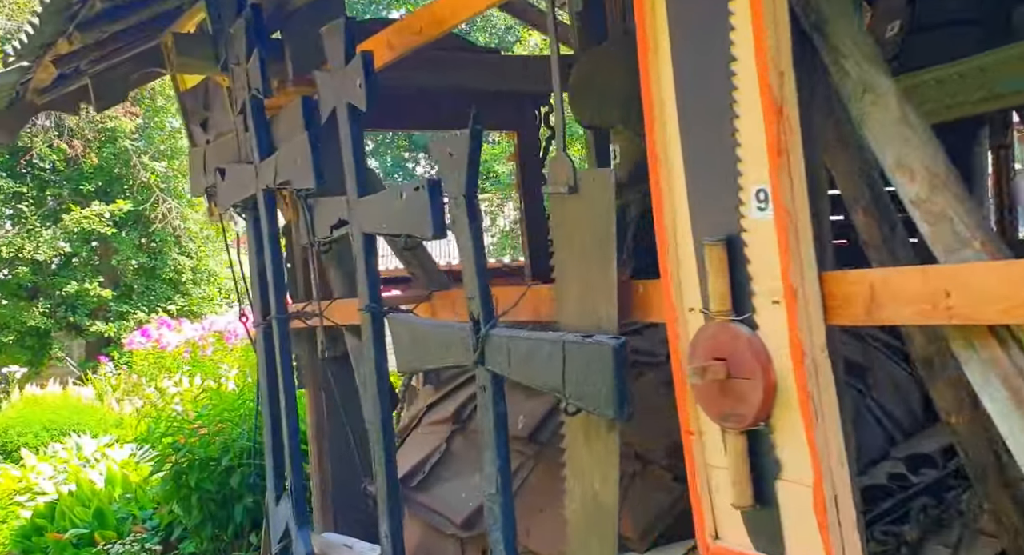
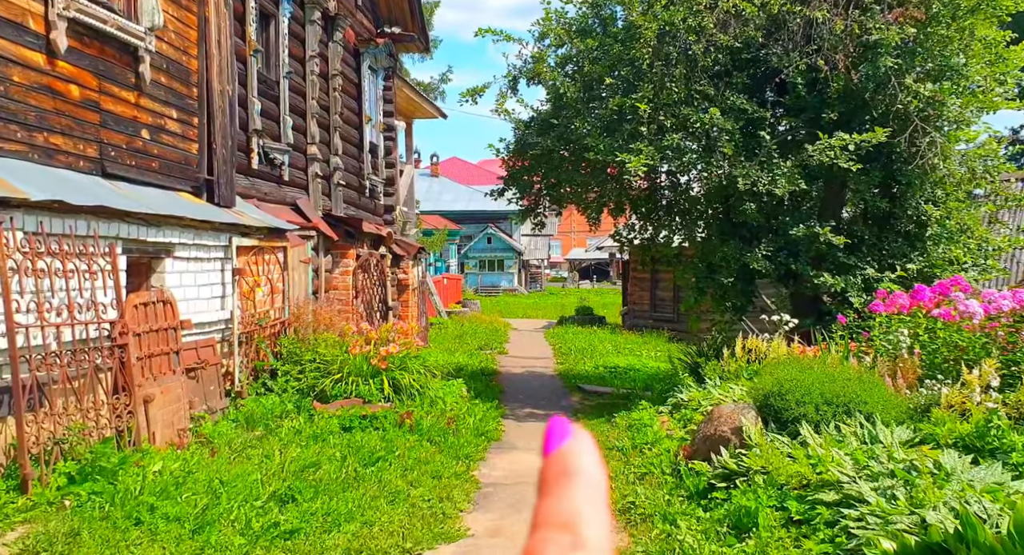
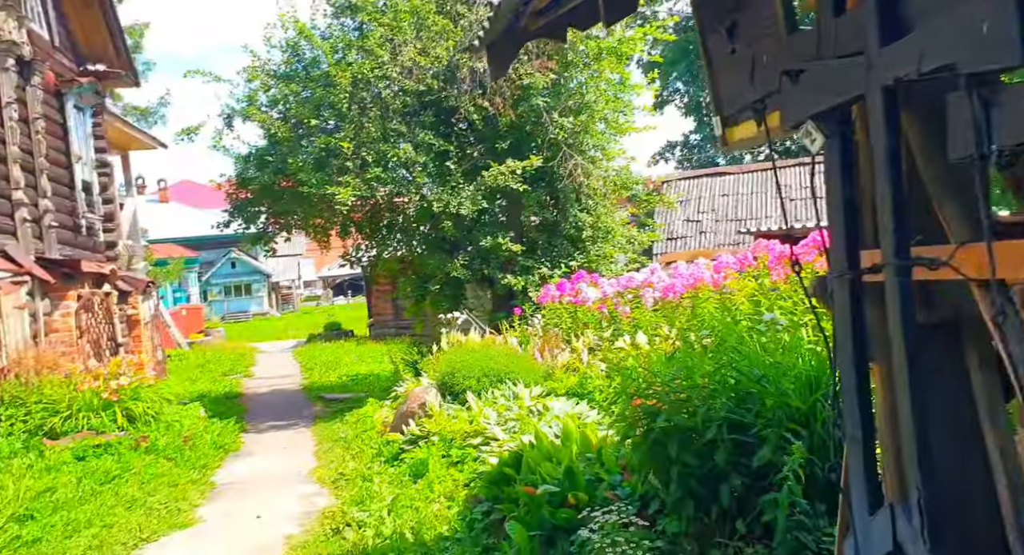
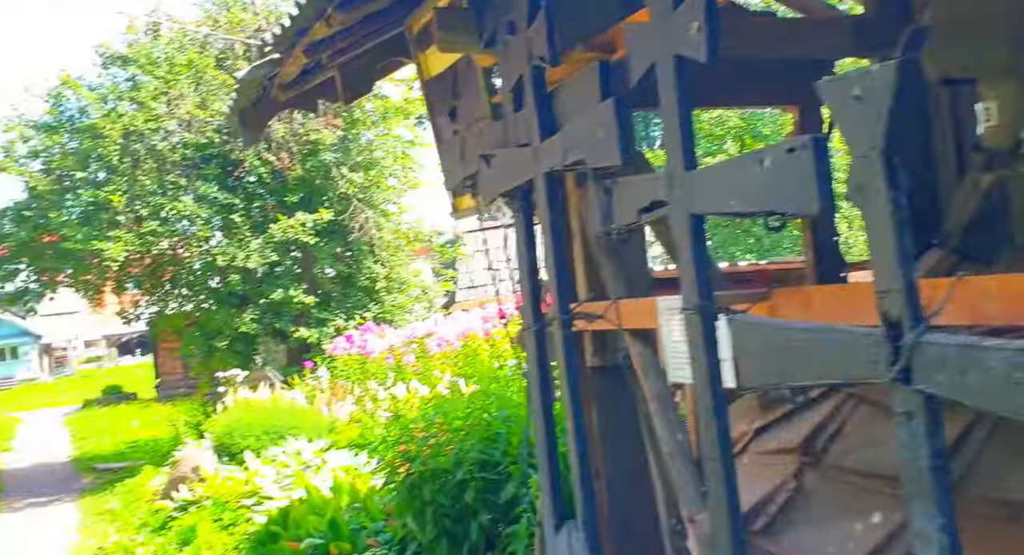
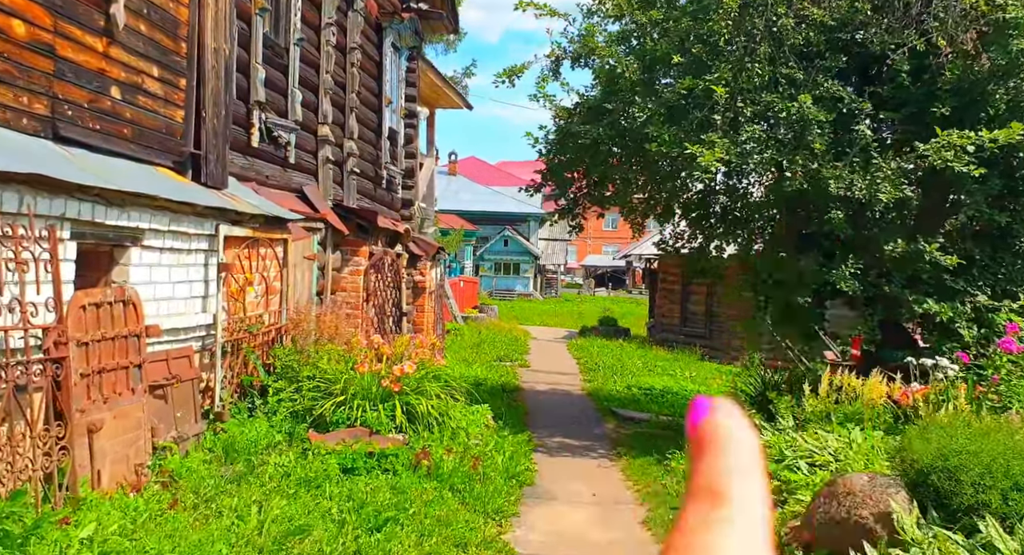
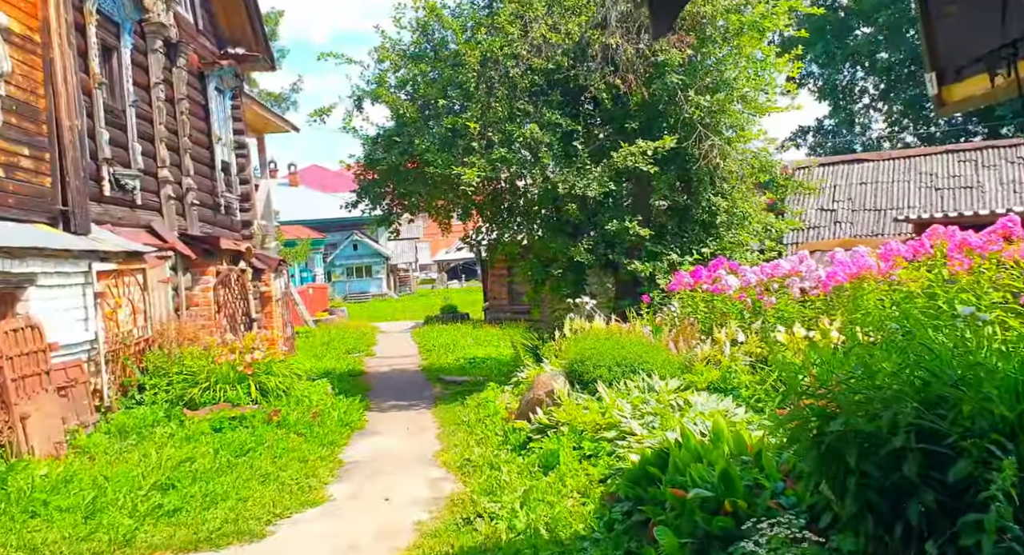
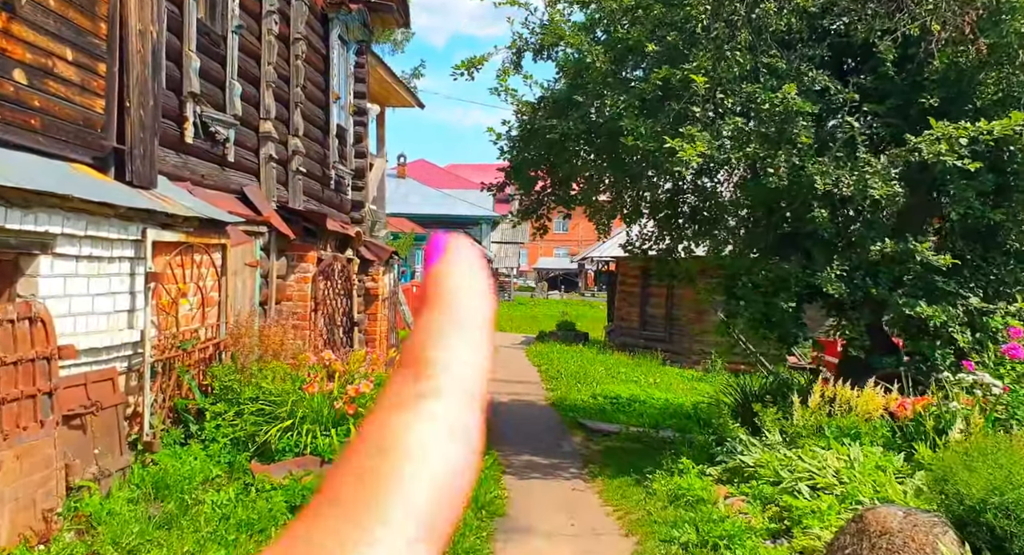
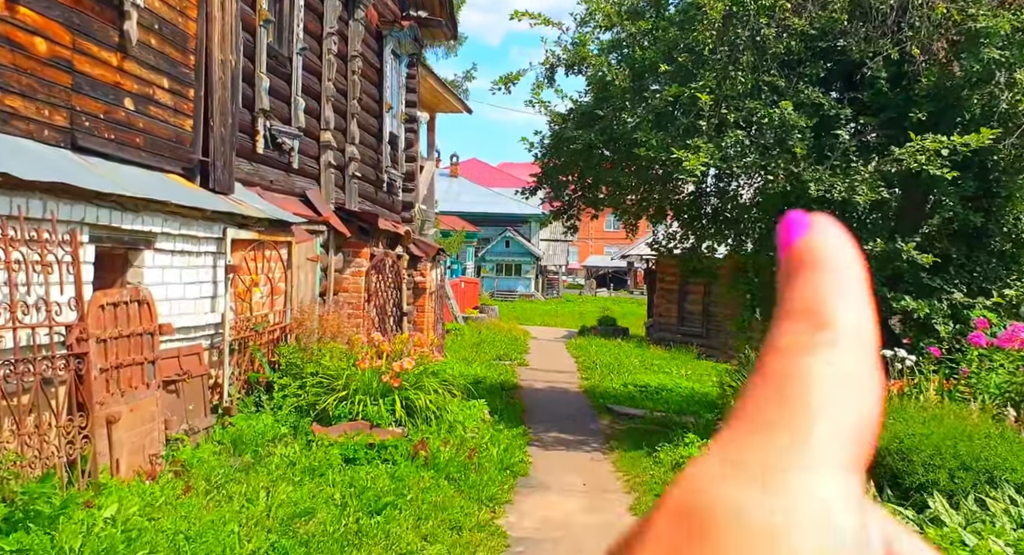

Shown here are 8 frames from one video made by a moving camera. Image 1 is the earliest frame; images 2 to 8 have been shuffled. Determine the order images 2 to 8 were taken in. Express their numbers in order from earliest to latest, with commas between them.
4, 3, 6, 2, 8, 5, 7
